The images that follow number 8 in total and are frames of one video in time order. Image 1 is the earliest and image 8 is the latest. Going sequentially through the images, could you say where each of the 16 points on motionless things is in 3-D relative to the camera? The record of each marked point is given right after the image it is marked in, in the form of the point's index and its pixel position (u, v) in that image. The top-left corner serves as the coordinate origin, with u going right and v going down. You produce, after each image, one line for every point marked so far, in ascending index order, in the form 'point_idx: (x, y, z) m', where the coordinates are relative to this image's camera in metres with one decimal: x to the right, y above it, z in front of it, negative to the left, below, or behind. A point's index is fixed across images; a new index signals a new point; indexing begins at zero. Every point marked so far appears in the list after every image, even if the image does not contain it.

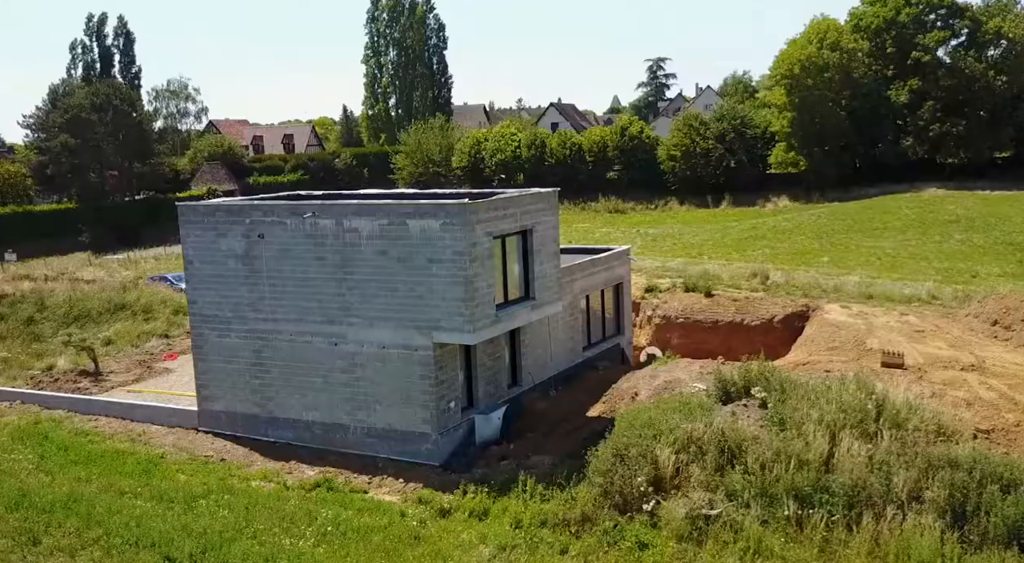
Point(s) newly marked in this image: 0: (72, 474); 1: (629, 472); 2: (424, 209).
0: (-8.6, -3.8, +18.8) m
1: (+2.0, -3.3, +16.5) m
2: (-1.7, +1.4, +18.0) m
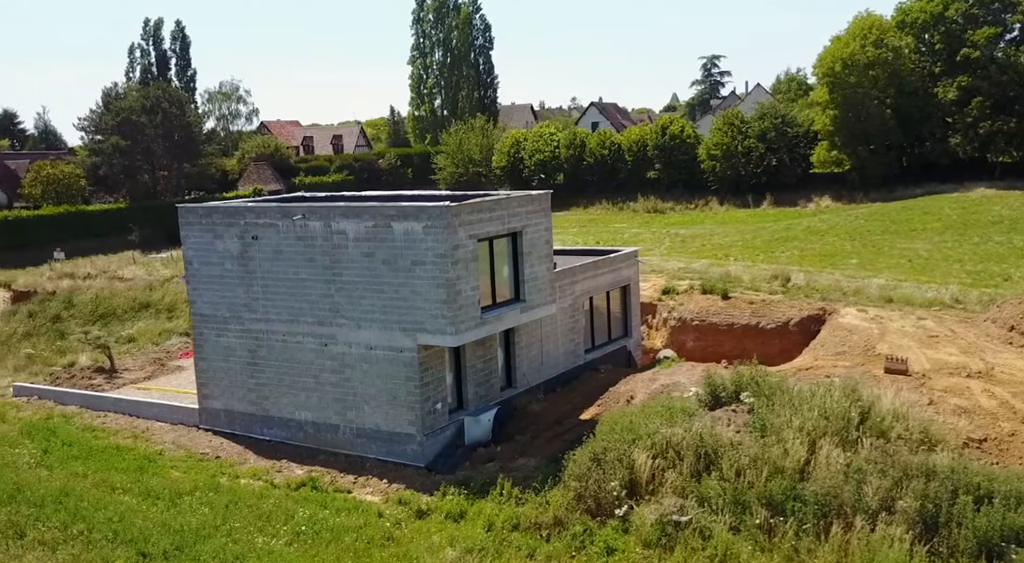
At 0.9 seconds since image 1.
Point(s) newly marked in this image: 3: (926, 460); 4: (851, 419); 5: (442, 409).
0: (-8.9, -3.8, +19.3) m
1: (+1.5, -3.3, +16.4) m
2: (-2.0, +1.3, +18.2) m
3: (+6.5, -2.8, +15.2) m
4: (+5.9, -2.4, +16.7) m
5: (-1.4, -2.6, +19.2) m
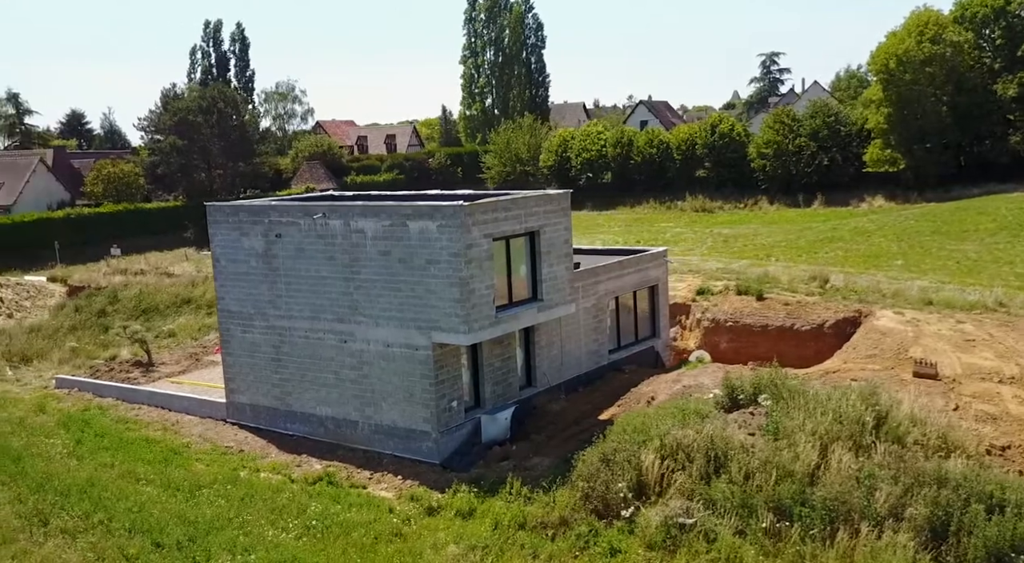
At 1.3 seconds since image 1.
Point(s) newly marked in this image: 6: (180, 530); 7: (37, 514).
0: (-8.5, -3.7, +19.9) m
1: (+1.7, -3.3, +16.3) m
2: (-1.7, +1.4, +18.3) m
3: (+6.6, -2.9, +14.9) m
4: (+6.0, -2.4, +16.4) m
5: (-1.1, -2.5, +19.4) m
6: (-5.5, -4.2, +16.0) m
7: (-8.3, -4.1, +16.9) m
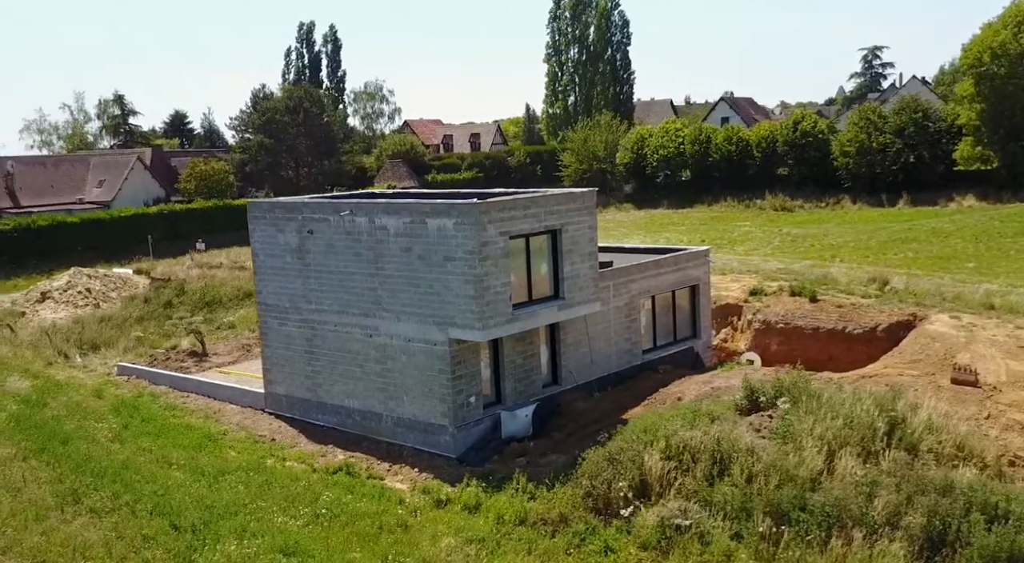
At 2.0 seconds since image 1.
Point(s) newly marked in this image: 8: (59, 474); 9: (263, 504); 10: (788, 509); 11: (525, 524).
0: (-8.1, -3.5, +20.9) m
1: (+1.7, -3.3, +16.3) m
2: (-1.4, +1.4, +18.6) m
3: (+6.5, -2.9, +14.4) m
4: (+6.1, -2.5, +16.0) m
5: (-0.7, -2.5, +19.6) m
6: (-5.5, -4.0, +16.7) m
7: (-8.2, -3.9, +17.9) m
8: (-8.9, -3.8, +18.9) m
9: (-4.4, -4.0, +17.1) m
10: (+4.2, -3.5, +14.7) m
11: (+0.2, -4.1, +16.1) m
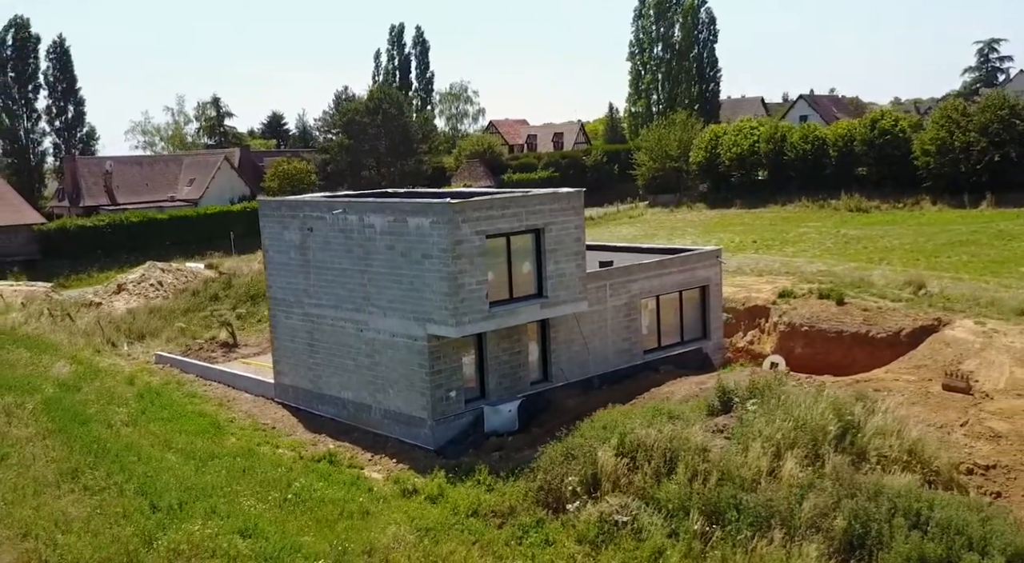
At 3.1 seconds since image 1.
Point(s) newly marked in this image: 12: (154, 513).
0: (-8.4, -3.4, +22.2) m
1: (+0.9, -3.3, +16.5) m
2: (-1.9, +1.5, +19.2) m
3: (+5.4, -3.0, +14.1) m
4: (+5.2, -2.5, +15.8) m
5: (-1.2, -2.4, +20.1) m
6: (-6.2, -3.9, +17.7) m
7: (-8.8, -3.8, +19.2) m
8: (-9.4, -3.6, +20.3) m
9: (-5.1, -3.9, +18.1) m
10: (+3.2, -3.5, +14.7) m
11: (-0.6, -4.0, +16.5) m
12: (-6.3, -4.1, +17.0) m
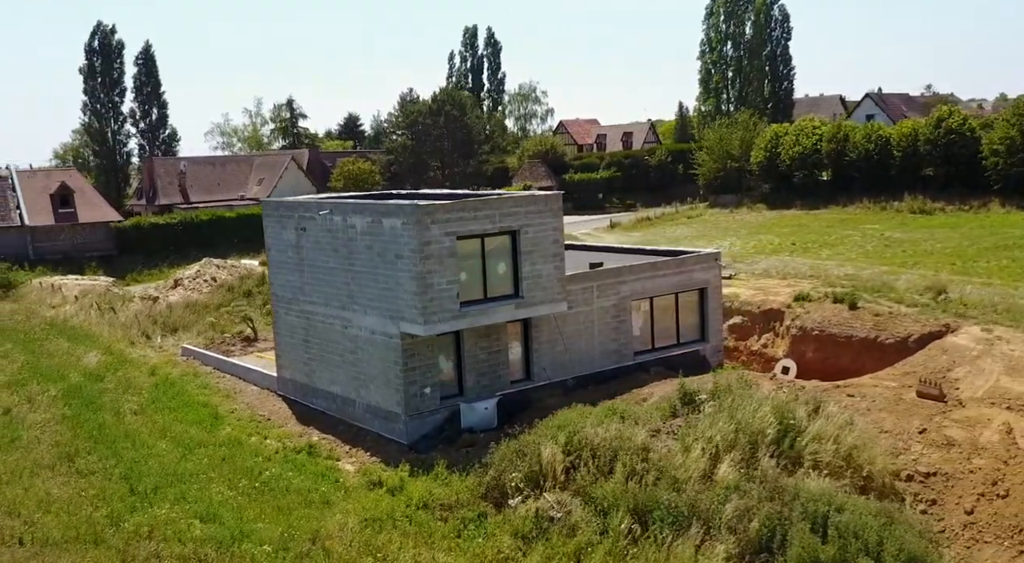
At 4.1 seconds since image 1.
0: (-8.7, -3.3, +23.4) m
1: (0.0, -3.3, +16.9) m
2: (-2.5, +1.5, +19.8) m
3: (+4.3, -3.0, +14.1) m
4: (+4.2, -2.6, +15.8) m
5: (-1.8, -2.4, +20.7) m
6: (-7.0, -3.9, +18.7) m
7: (-9.4, -3.7, +20.4) m
8: (-9.9, -3.5, +21.6) m
9: (-5.9, -3.8, +19.0) m
10: (+2.1, -3.5, +14.9) m
11: (-1.5, -4.0, +17.0) m
12: (-7.2, -4.0, +18.1) m
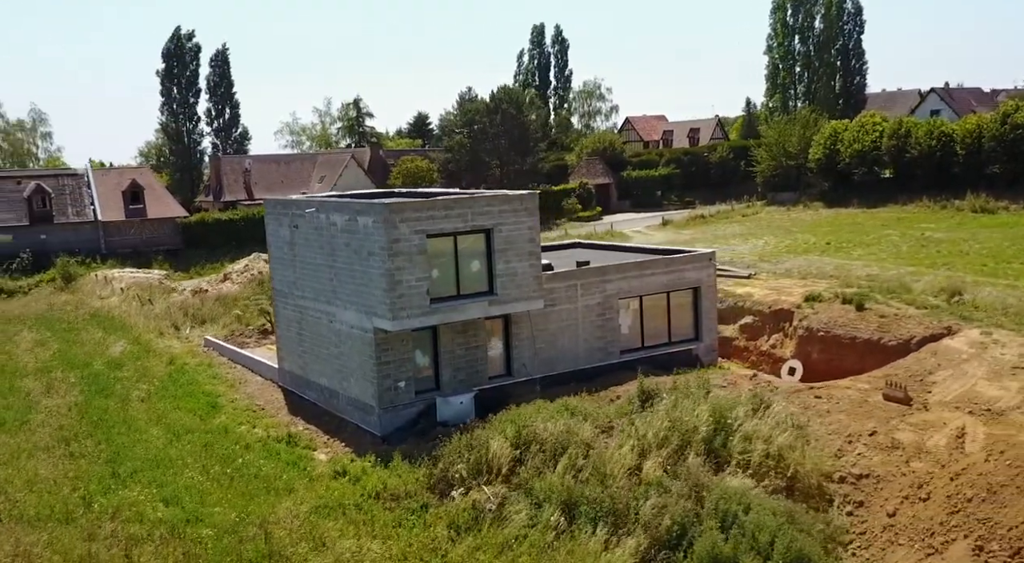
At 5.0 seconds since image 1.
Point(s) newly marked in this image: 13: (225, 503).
0: (-9.1, -3.1, +24.5) m
1: (-1.0, -3.2, +17.4) m
2: (-3.1, +1.6, +20.4) m
3: (+3.1, -3.0, +14.2) m
4: (+3.1, -2.6, +15.8) m
5: (-2.4, -2.3, +21.2) m
6: (-7.8, -3.7, +19.8) m
7: (-10.1, -3.6, +21.7) m
8: (-10.4, -3.4, +22.9) m
9: (-6.6, -3.7, +19.9) m
10: (+1.0, -3.5, +15.2) m
11: (-2.5, -3.9, +17.6) m
12: (-8.0, -3.9, +19.1) m
13: (-5.3, -4.1, +17.7) m
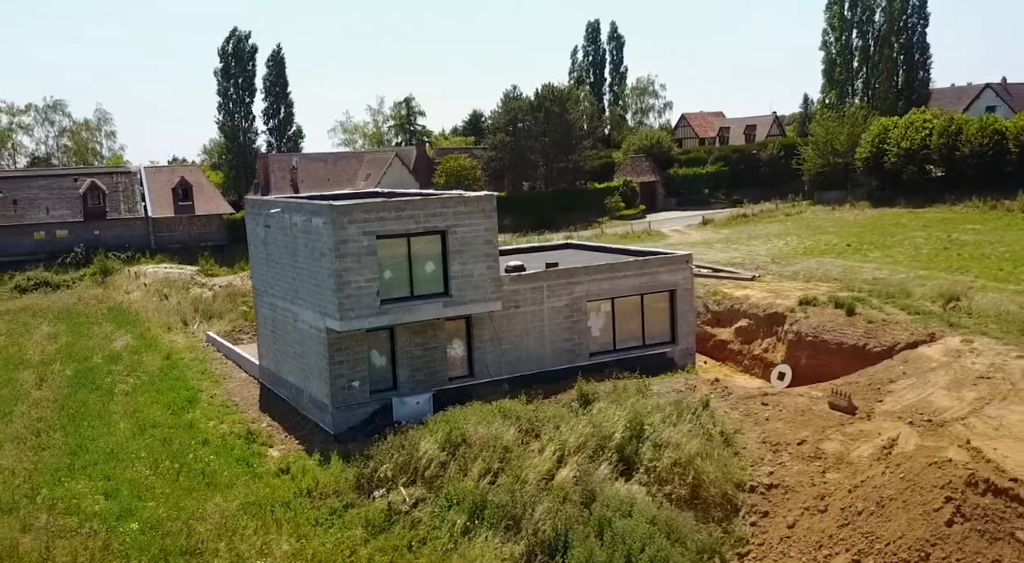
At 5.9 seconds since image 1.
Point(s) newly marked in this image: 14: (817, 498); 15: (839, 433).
0: (-9.9, -3.1, +25.2) m
1: (-2.3, -3.3, +17.5) m
2: (-4.2, +1.6, +20.7) m
3: (+1.5, -3.1, +14.0) m
4: (+1.7, -2.6, +15.6) m
5: (-3.4, -2.3, +21.4) m
6: (-8.9, -3.7, +20.4) m
7: (-11.0, -3.5, +22.5) m
8: (-11.3, -3.3, +23.7) m
9: (-7.8, -3.7, +20.5) m
10: (-0.5, -3.6, +15.2) m
11: (-3.8, -4.0, +17.8) m
12: (-9.2, -3.9, +19.7) m
13: (-6.6, -4.1, +18.1) m
14: (+4.6, -3.2, +14.2) m
15: (+5.7, -2.7, +16.9) m
